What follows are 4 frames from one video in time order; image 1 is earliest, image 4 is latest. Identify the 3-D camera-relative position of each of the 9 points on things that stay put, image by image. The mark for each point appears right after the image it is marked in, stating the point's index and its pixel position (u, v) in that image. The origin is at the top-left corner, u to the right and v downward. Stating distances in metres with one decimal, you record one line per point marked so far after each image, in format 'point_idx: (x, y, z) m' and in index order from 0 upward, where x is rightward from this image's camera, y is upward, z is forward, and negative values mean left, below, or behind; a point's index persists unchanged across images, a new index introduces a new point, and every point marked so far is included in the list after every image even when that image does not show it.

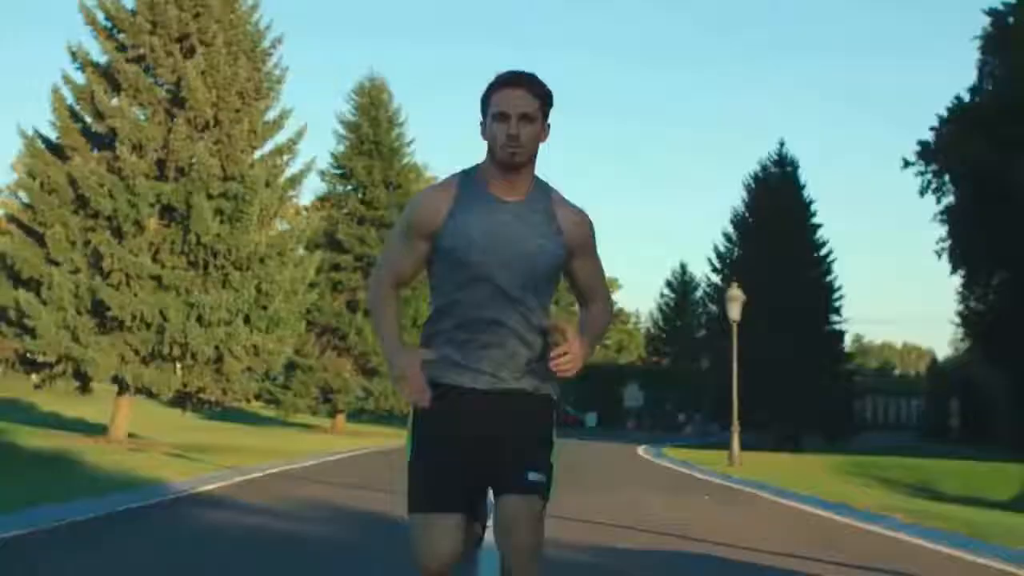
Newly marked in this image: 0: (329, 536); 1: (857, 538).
0: (-1.6, -2.2, +13.2) m
1: (+3.6, -2.6, +15.3) m
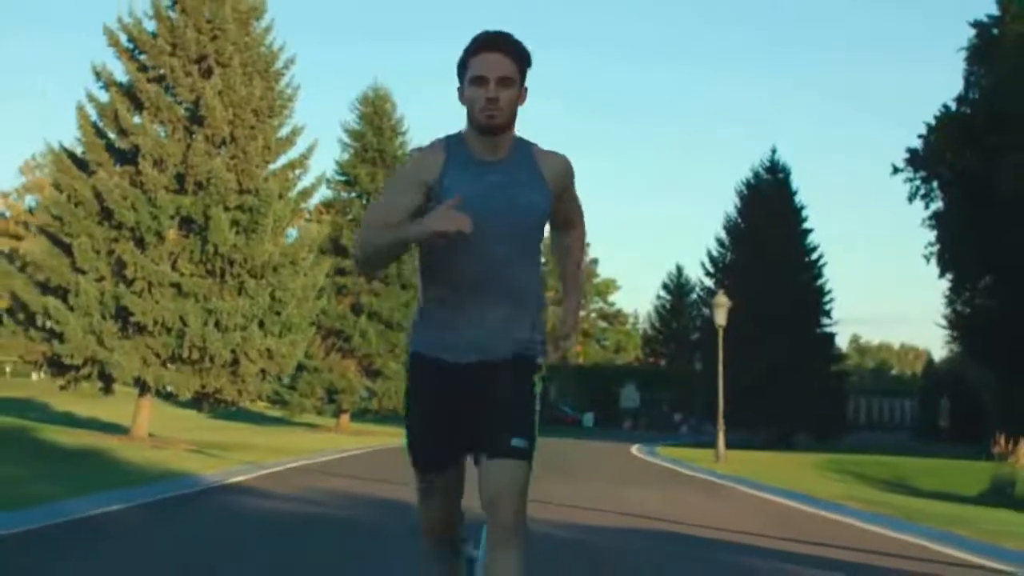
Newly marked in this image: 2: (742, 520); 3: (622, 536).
0: (-1.6, -2.3, +14.6) m
1: (+3.6, -2.7, +16.7) m
2: (+2.7, -2.7, +17.0) m
3: (+1.1, -2.4, +14.2) m
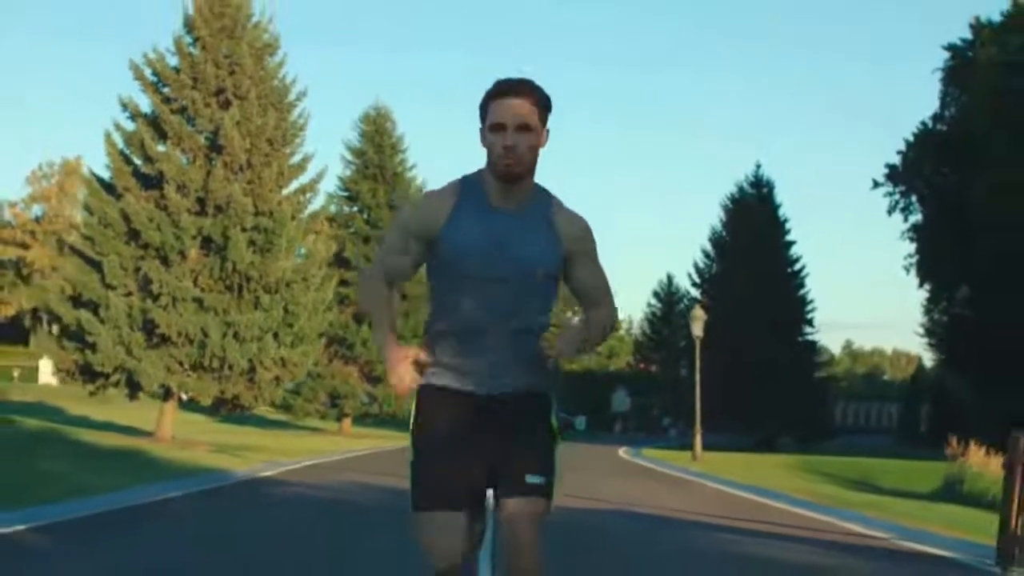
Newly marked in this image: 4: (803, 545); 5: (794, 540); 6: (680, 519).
0: (-1.7, -2.5, +16.7) m
1: (+3.5, -3.0, +18.9) m
2: (+2.6, -2.9, +19.1) m
3: (+1.0, -2.6, +16.4) m
4: (+2.8, -2.5, +14.2) m
5: (+2.8, -2.5, +14.4) m
6: (+1.9, -2.7, +16.5) m
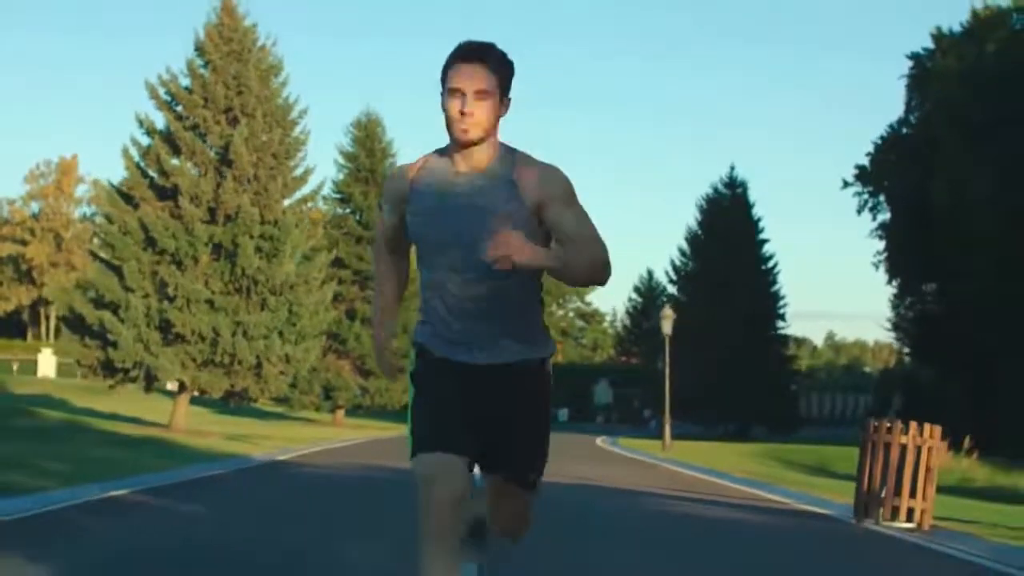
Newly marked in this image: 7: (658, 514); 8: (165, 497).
0: (-1.9, -2.6, +19.2) m
1: (+3.3, -3.0, +21.4) m
2: (+2.3, -3.0, +21.6) m
3: (+0.8, -2.7, +18.9) m
4: (+2.6, -2.6, +16.7) m
5: (+2.6, -2.6, +16.9) m
6: (+1.7, -2.8, +19.0) m
7: (+1.6, -2.5, +15.5) m
8: (-4.4, -2.6, +17.5) m
